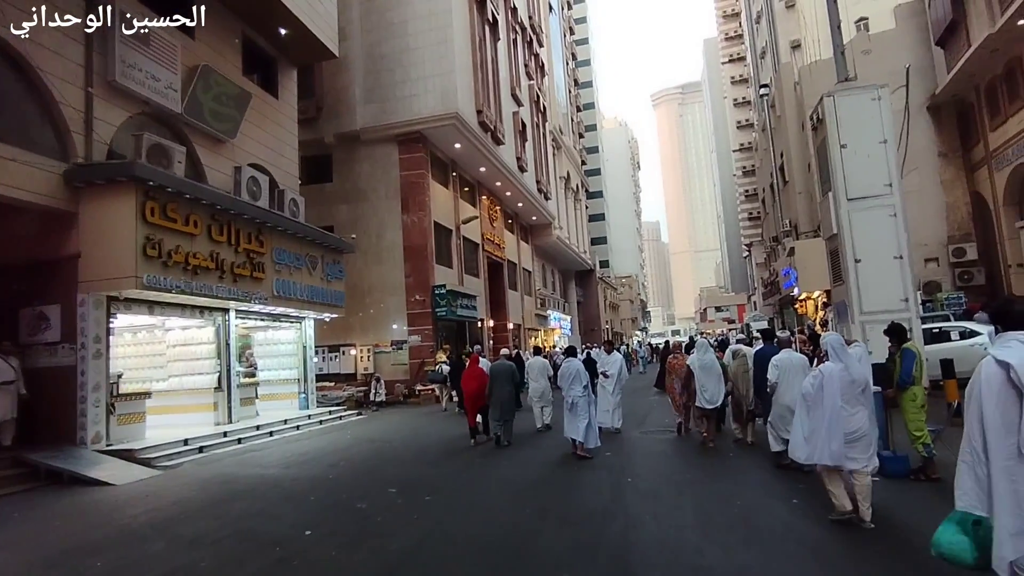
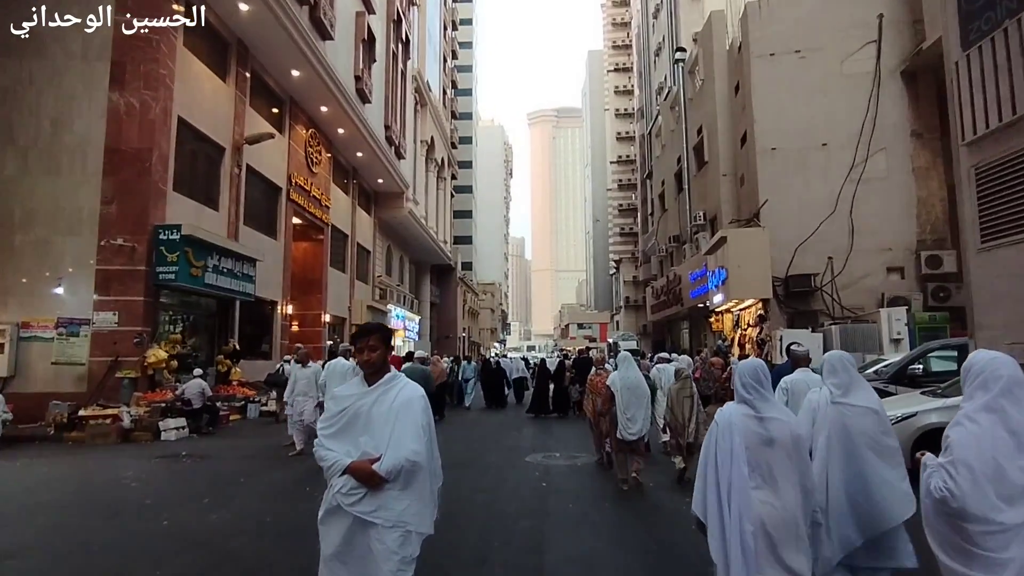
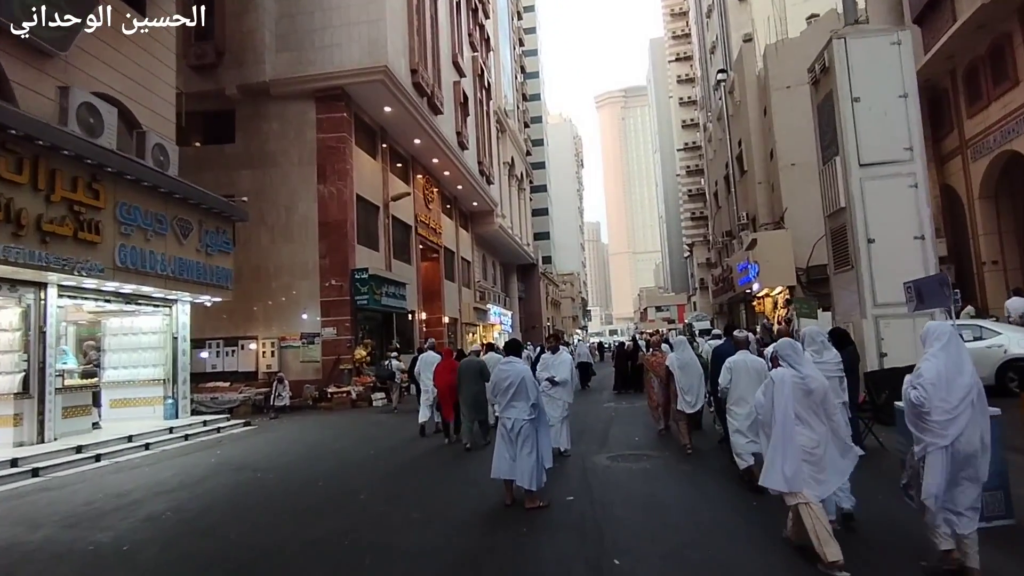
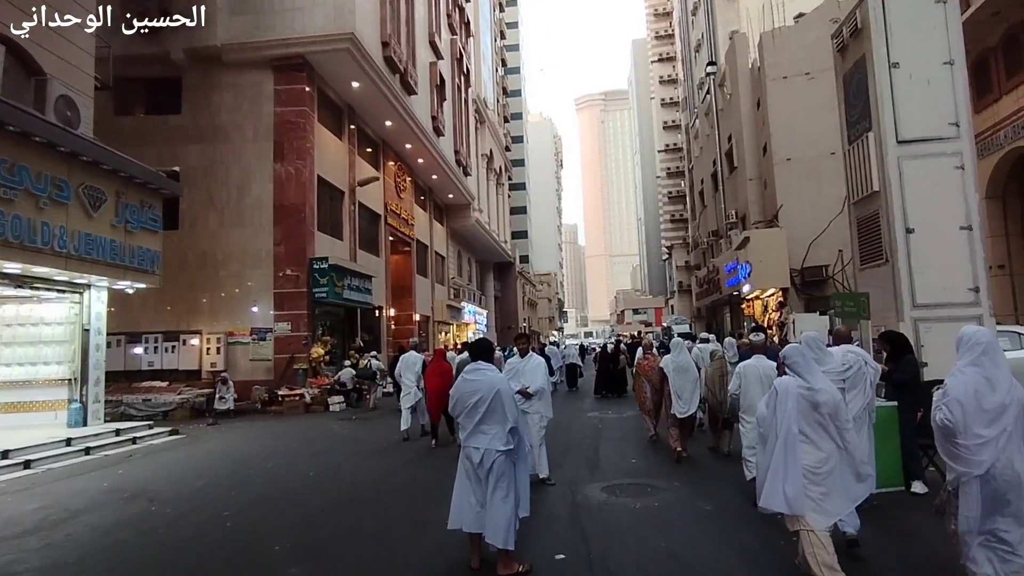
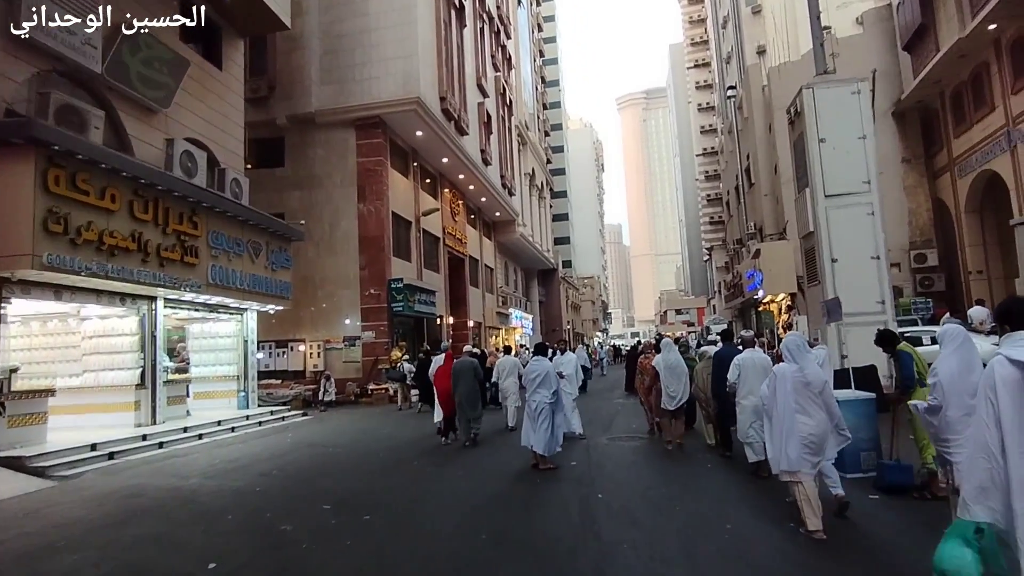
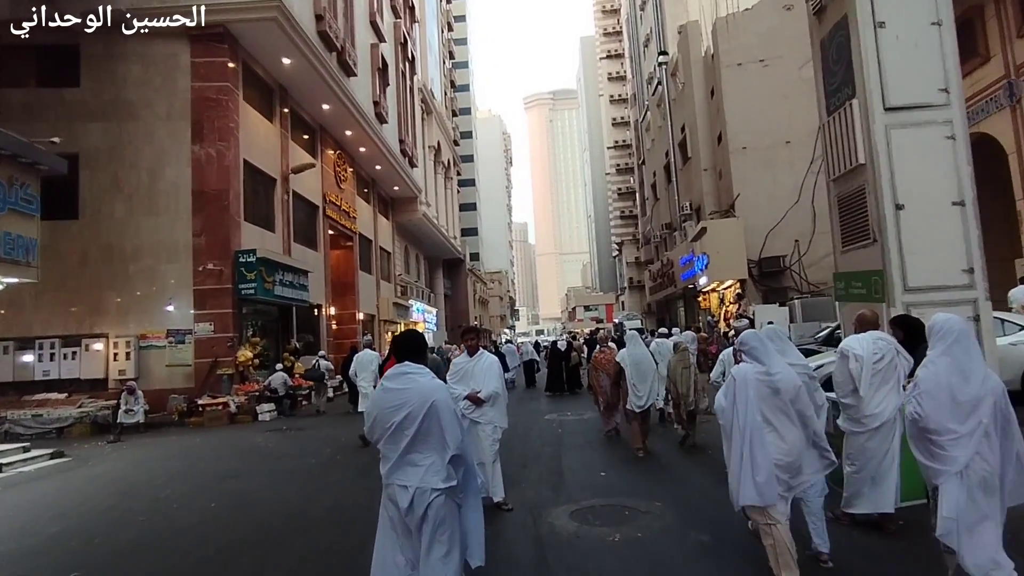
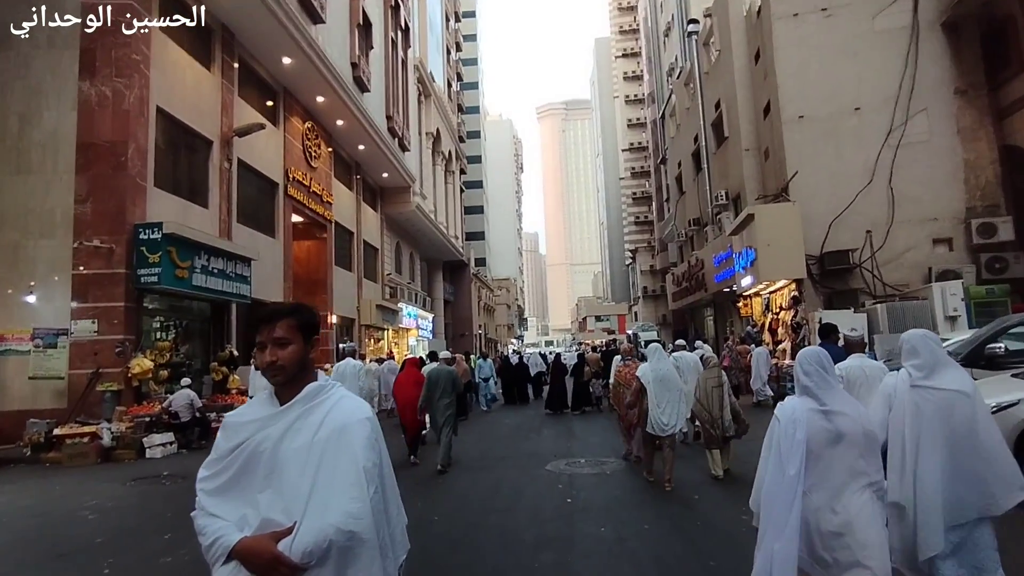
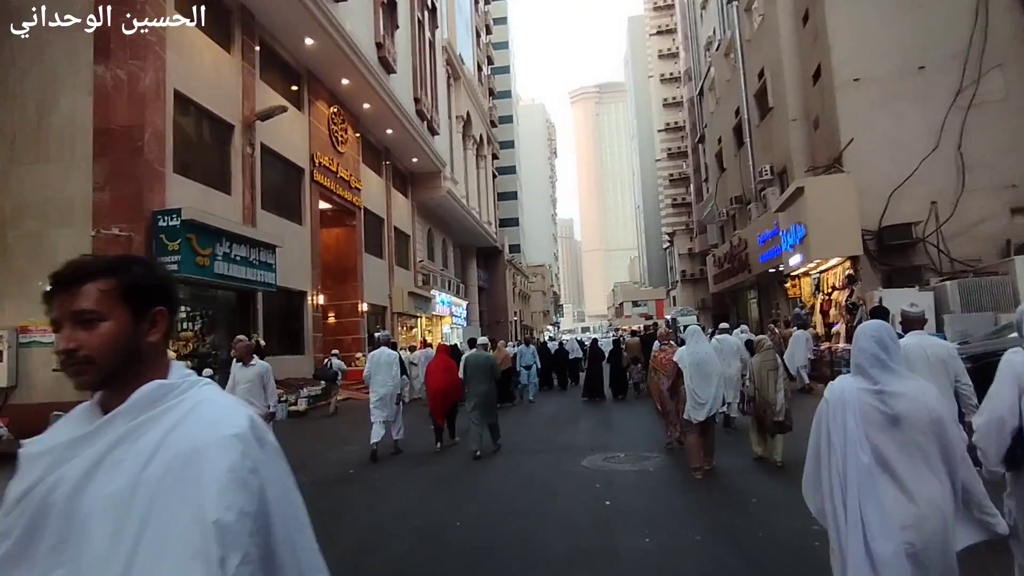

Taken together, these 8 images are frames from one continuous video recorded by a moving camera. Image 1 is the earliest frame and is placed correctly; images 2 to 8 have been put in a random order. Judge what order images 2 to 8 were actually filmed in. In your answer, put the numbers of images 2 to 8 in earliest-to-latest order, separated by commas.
5, 3, 4, 6, 2, 7, 8
